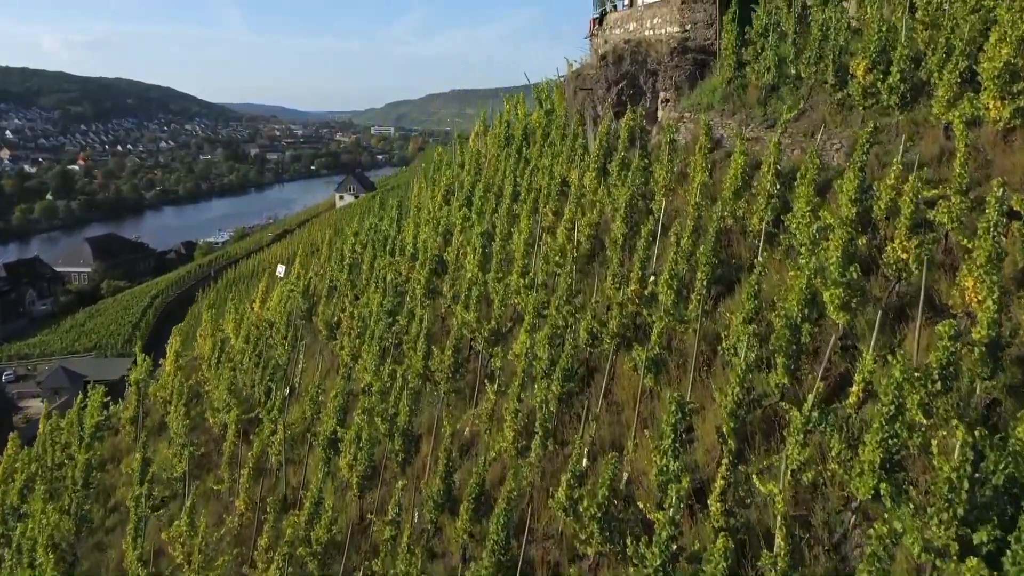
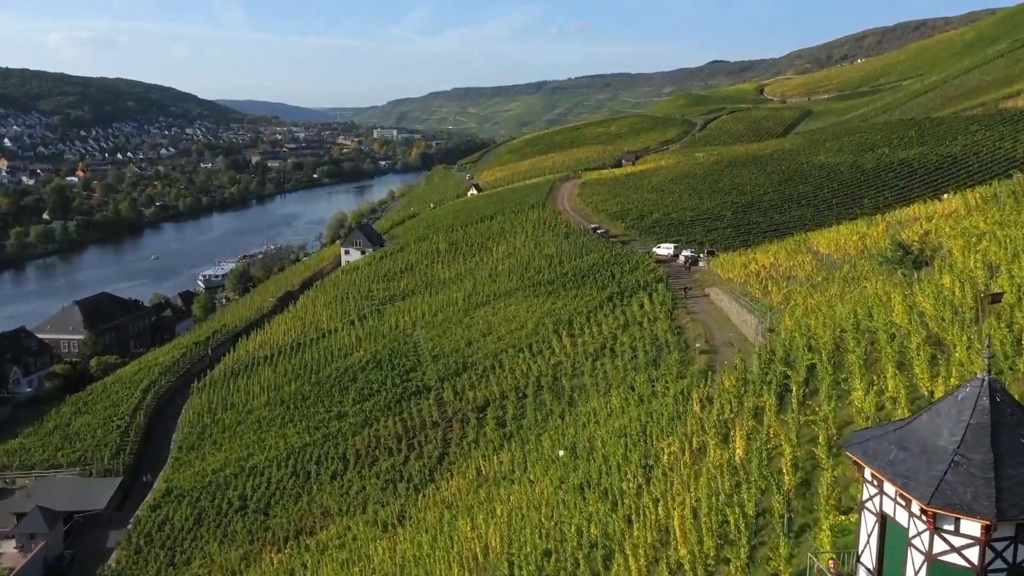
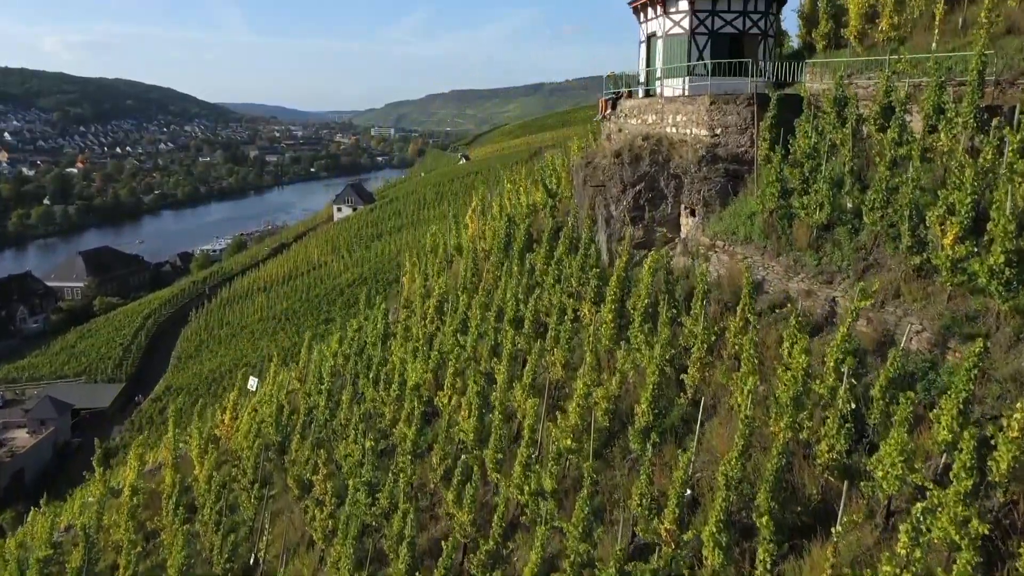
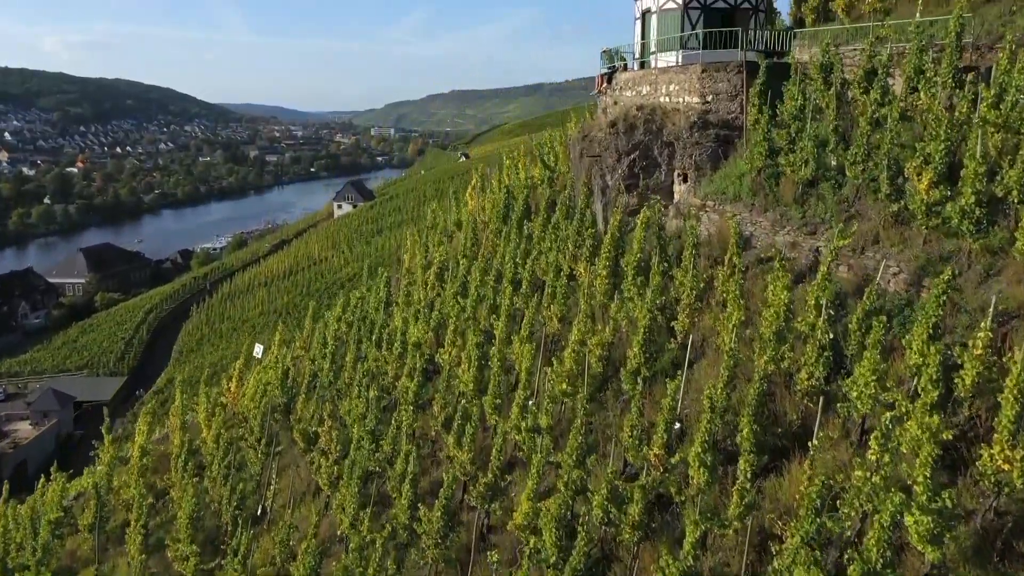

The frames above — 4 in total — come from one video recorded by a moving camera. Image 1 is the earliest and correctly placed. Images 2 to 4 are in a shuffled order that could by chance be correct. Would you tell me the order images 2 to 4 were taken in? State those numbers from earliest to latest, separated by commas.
4, 3, 2
